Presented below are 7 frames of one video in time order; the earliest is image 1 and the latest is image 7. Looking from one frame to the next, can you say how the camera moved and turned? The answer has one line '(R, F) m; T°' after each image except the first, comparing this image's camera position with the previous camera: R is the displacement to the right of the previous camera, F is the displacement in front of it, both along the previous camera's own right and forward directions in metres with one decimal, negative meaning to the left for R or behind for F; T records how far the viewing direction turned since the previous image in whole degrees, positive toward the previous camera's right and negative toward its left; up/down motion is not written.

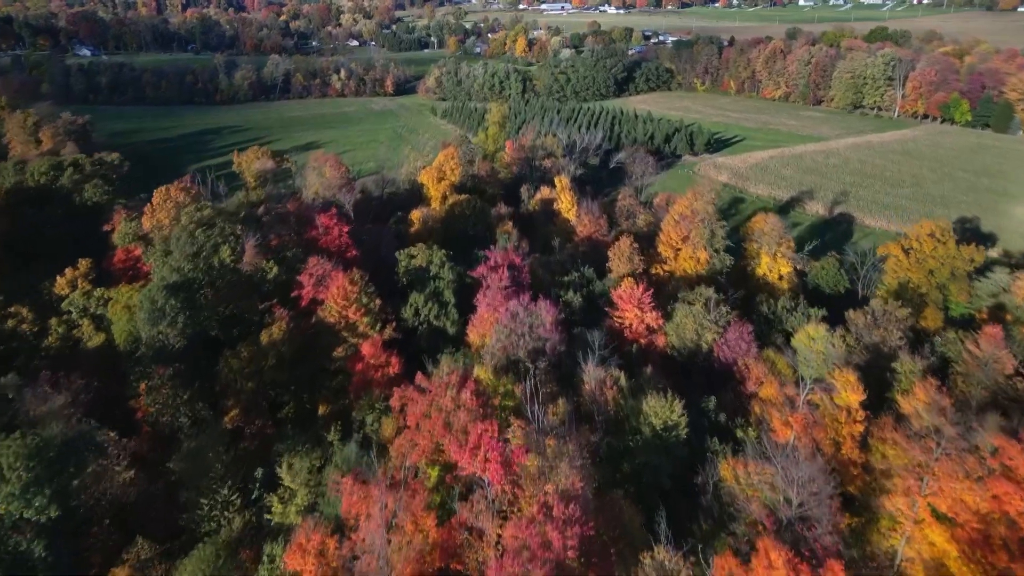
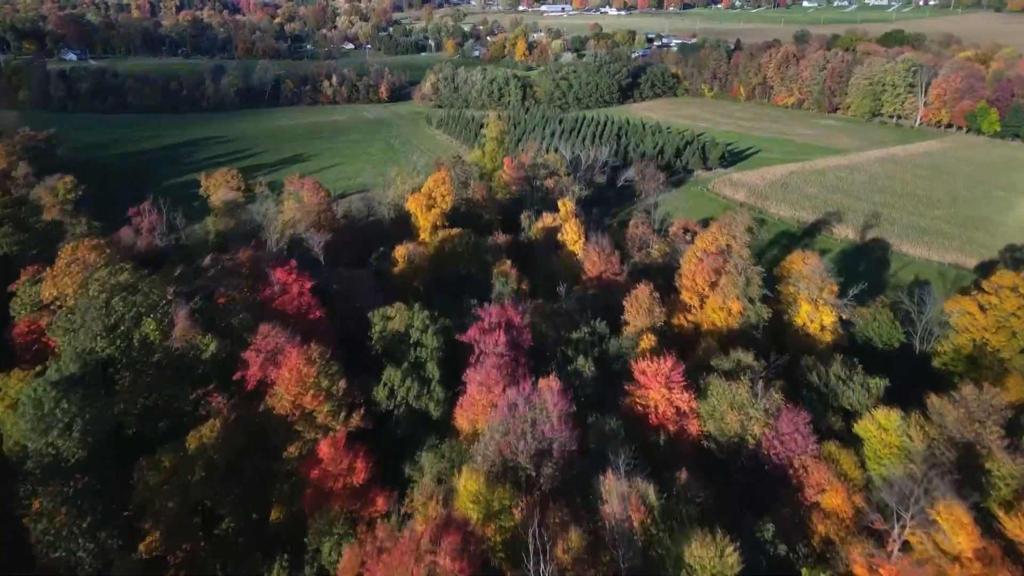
(+0.1, +5.5) m; 0°
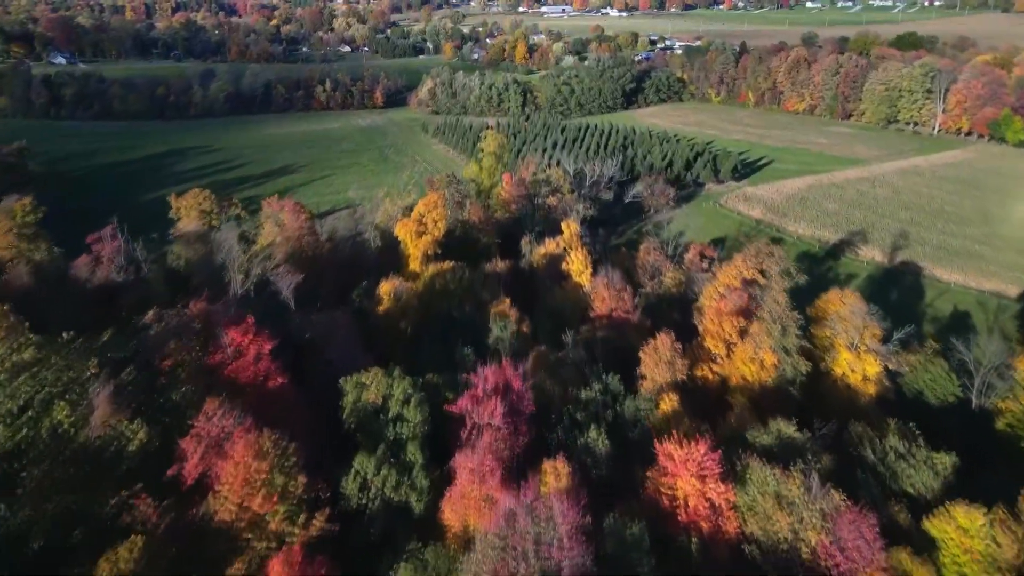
(0.0, +4.1) m; 0°
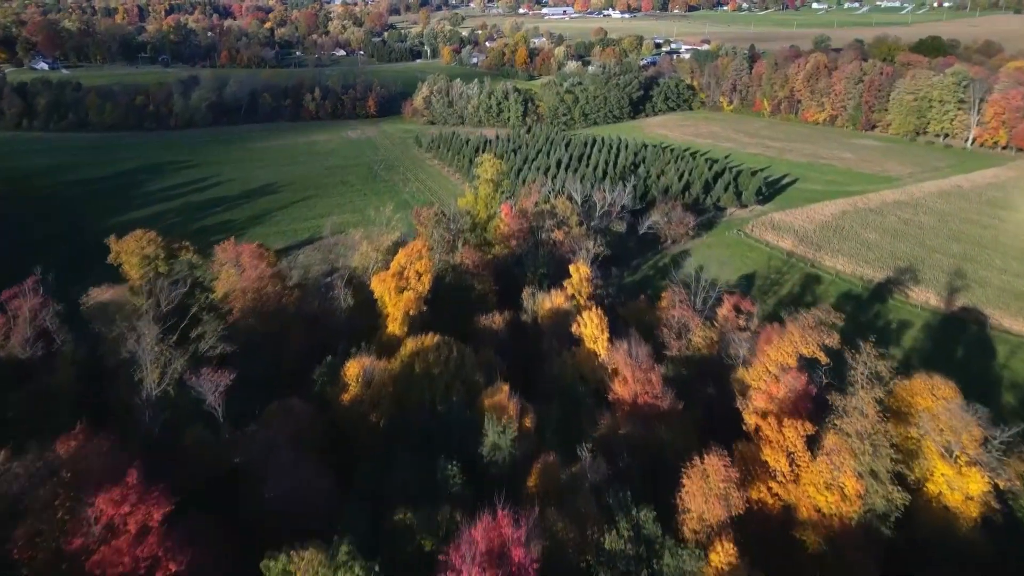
(+0.1, +6.6) m; 0°
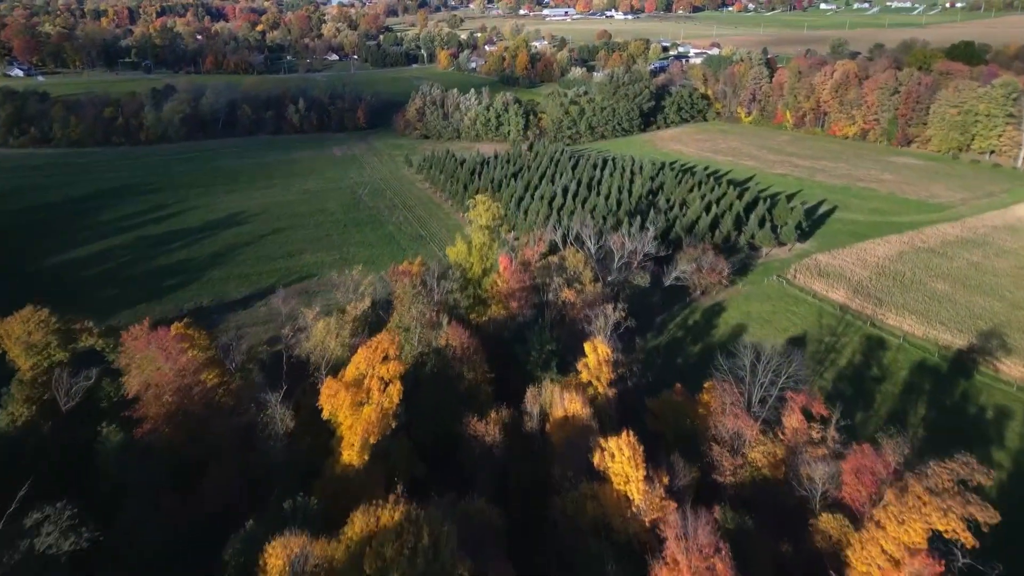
(0.0, +8.5) m; 0°
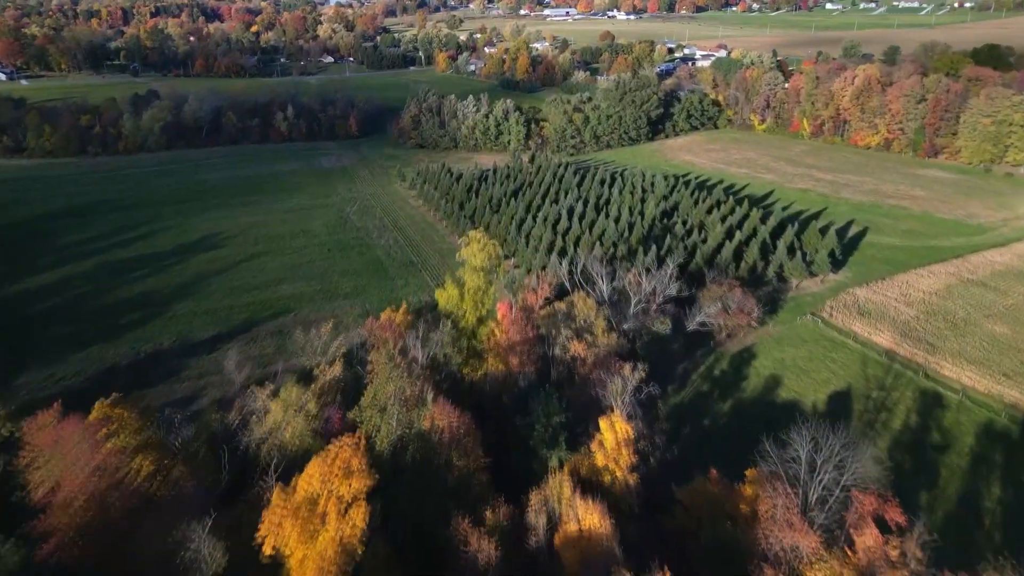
(0.0, +5.4) m; 0°
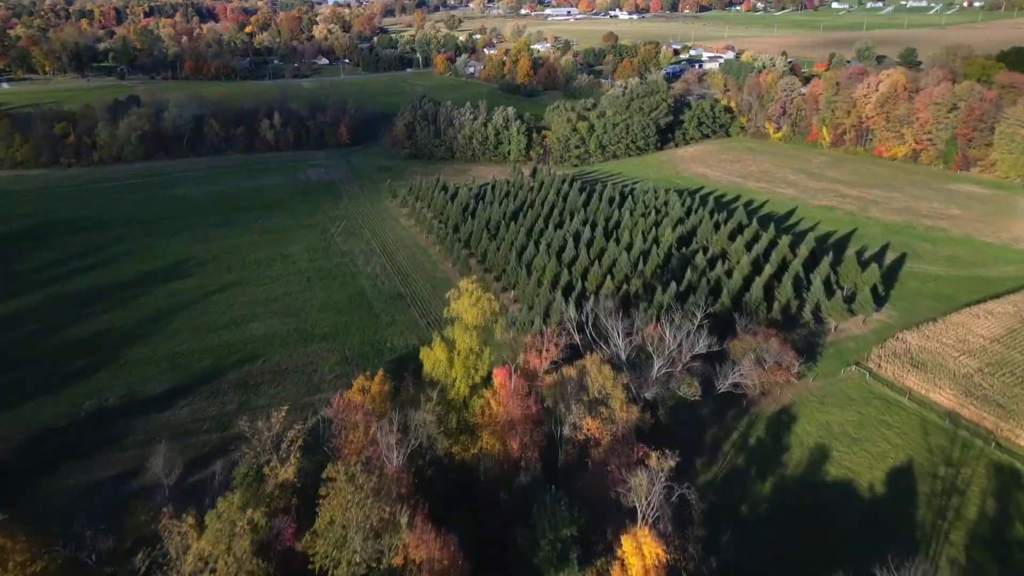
(+0.1, +5.5) m; 0°
